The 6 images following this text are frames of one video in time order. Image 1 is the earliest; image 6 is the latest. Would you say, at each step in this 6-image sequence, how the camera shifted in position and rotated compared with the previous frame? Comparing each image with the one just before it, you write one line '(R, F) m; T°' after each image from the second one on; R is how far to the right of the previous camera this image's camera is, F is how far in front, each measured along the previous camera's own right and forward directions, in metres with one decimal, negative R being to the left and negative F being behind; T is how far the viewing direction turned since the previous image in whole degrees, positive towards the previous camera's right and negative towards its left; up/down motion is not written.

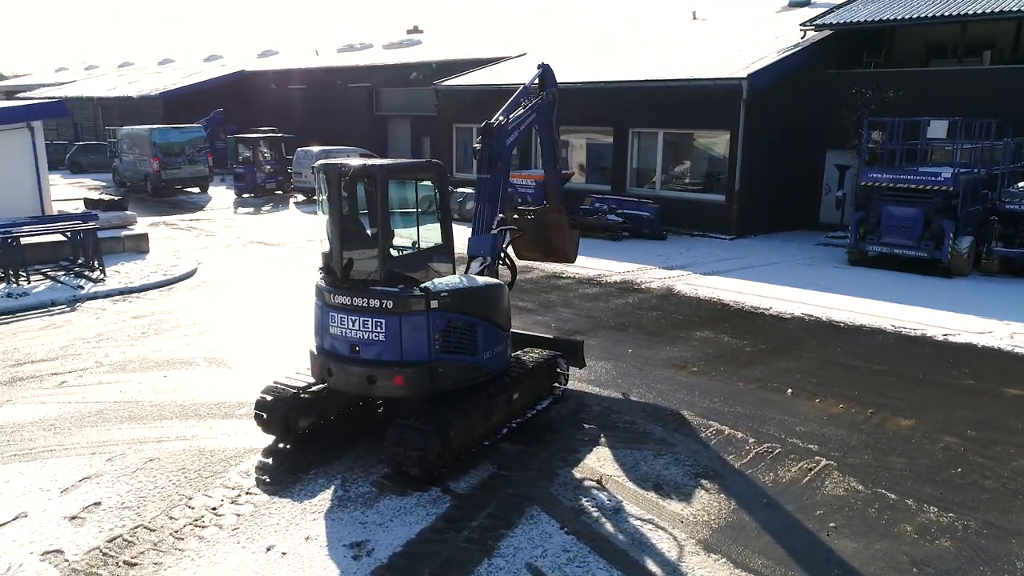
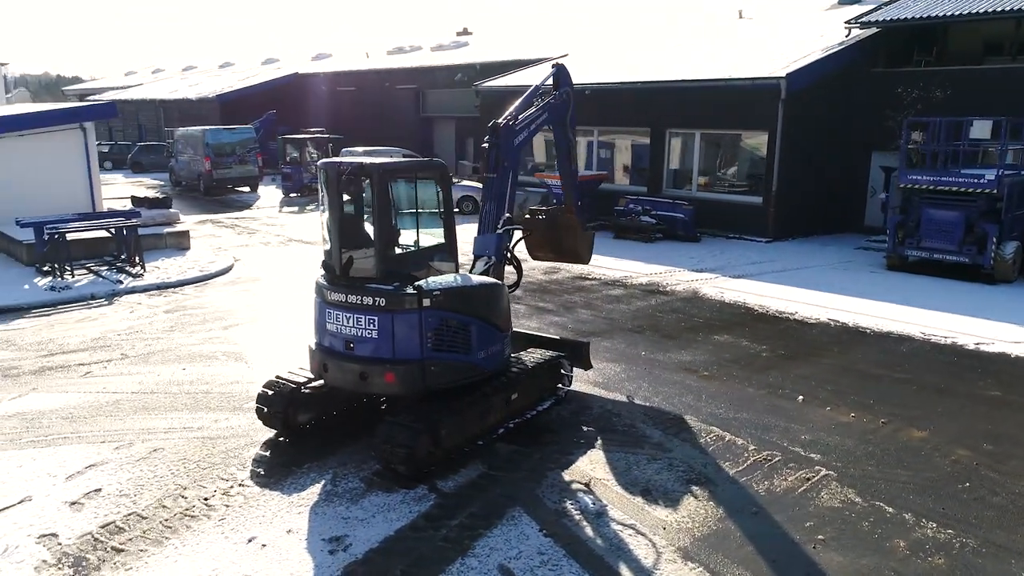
(+0.5, +0.1) m; -4°
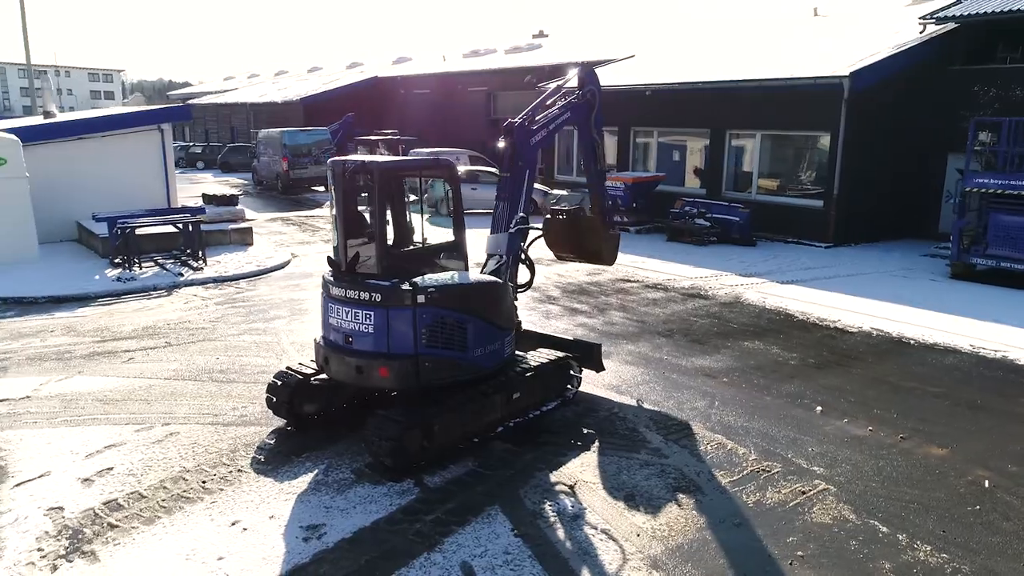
(+0.7, +0.1) m; -6°
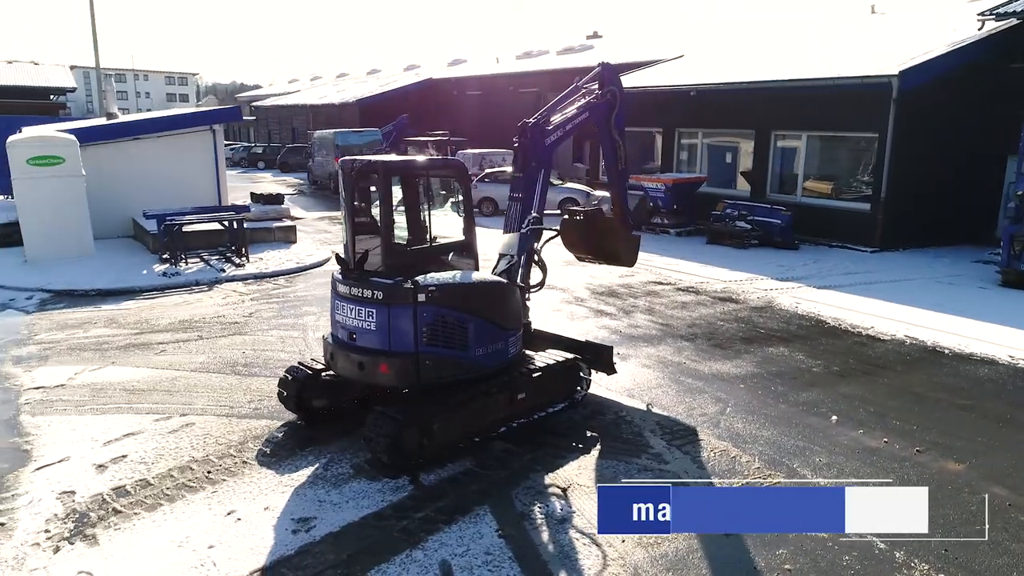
(+0.5, 0.0) m; -4°
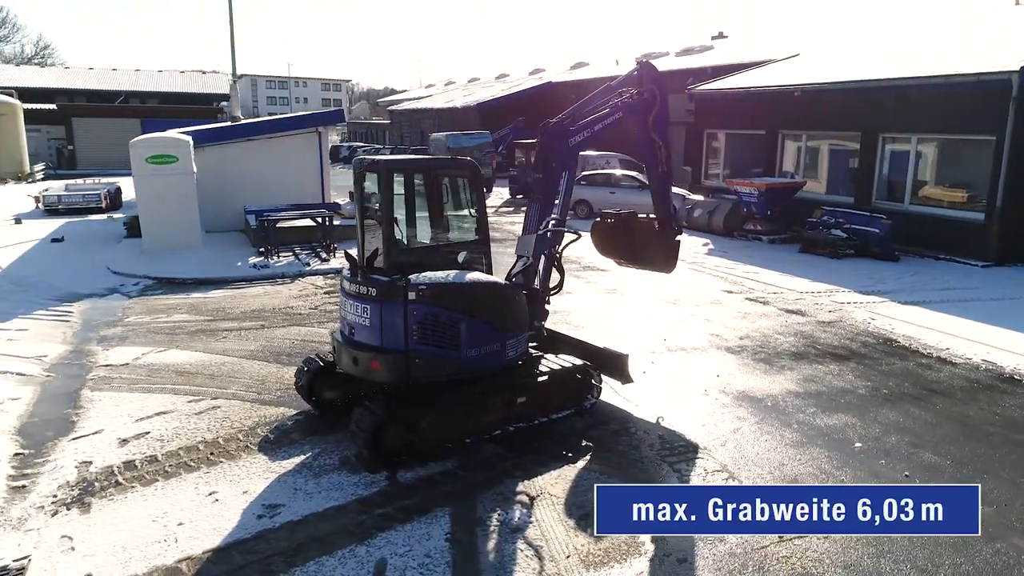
(+1.1, +0.2) m; -10°
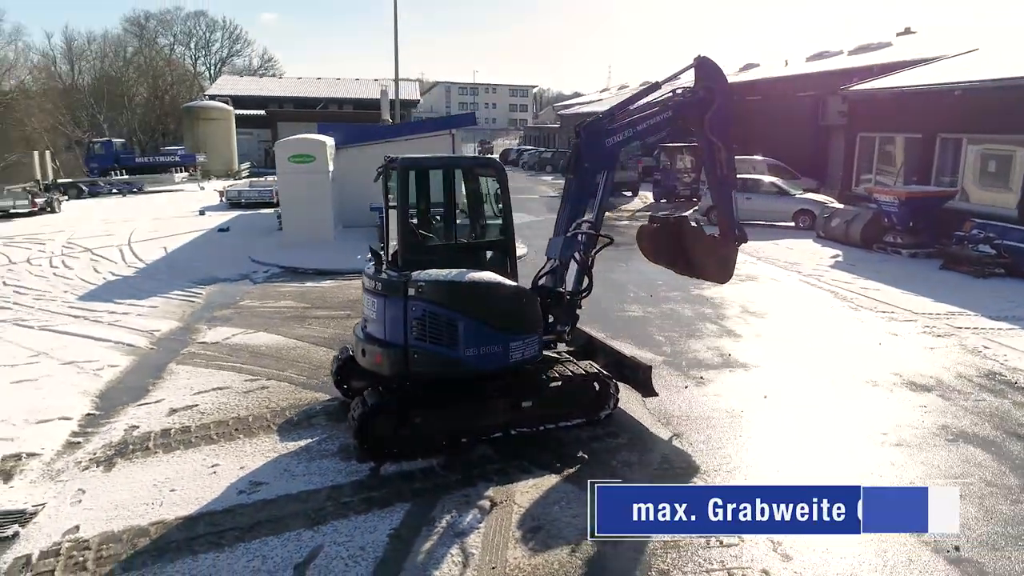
(+1.4, +0.3) m; -13°
